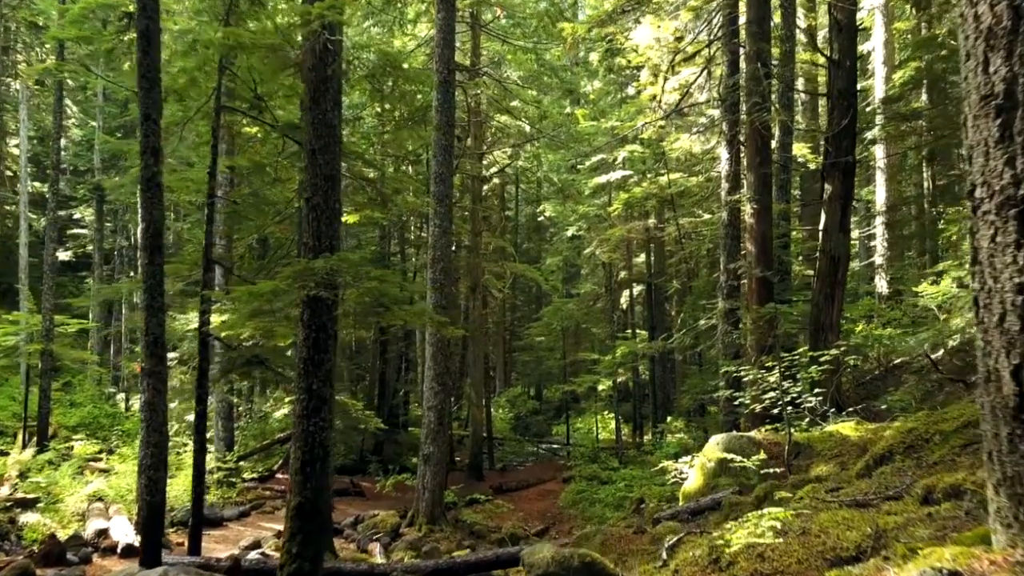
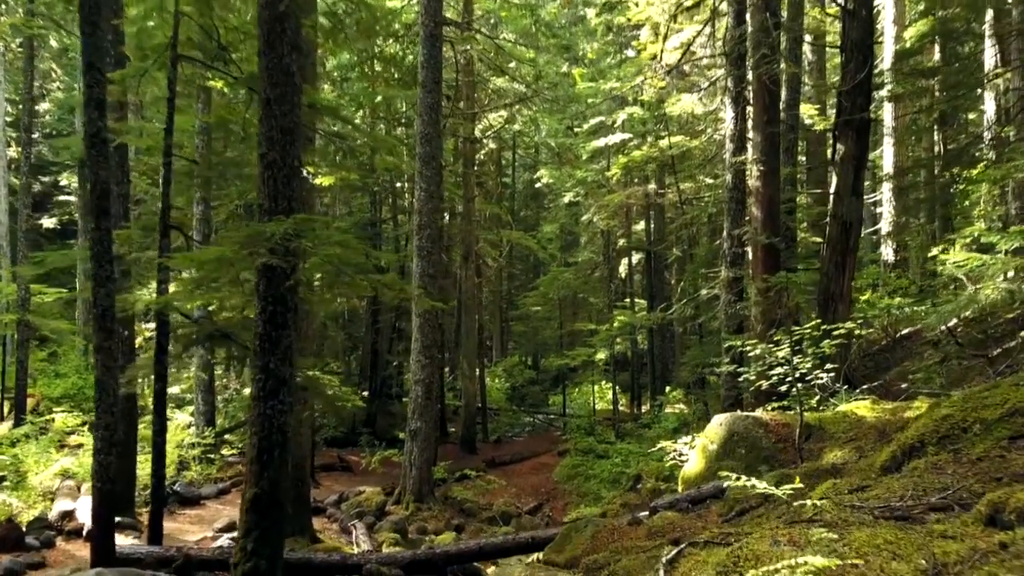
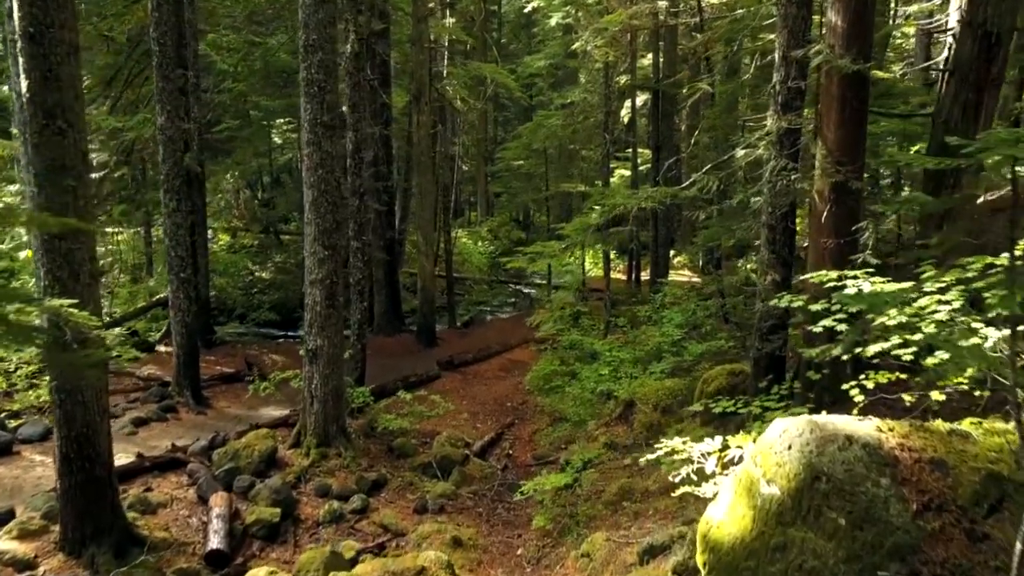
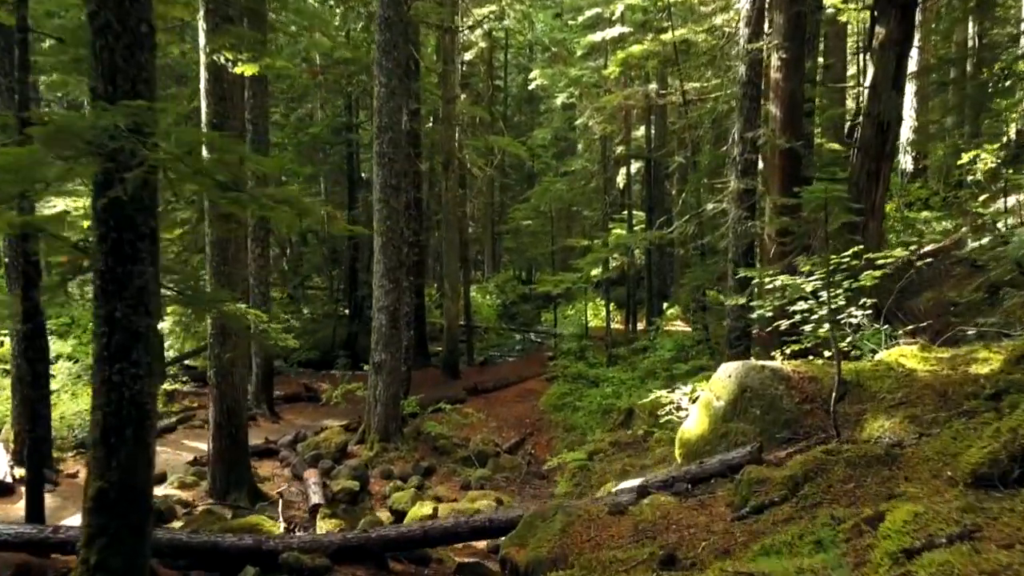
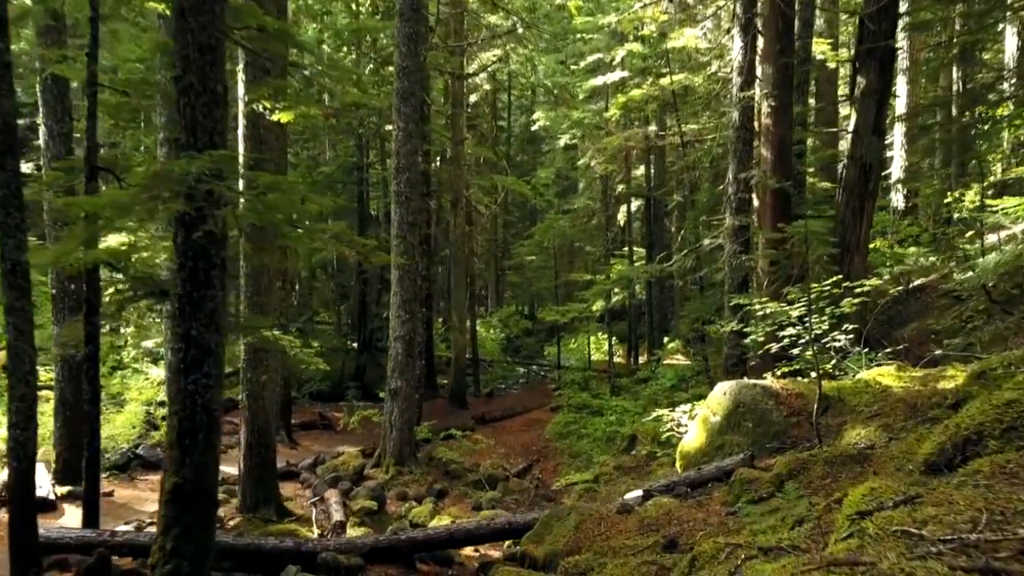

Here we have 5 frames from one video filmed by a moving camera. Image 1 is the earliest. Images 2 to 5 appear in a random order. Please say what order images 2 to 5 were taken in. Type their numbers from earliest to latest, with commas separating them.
2, 5, 4, 3
